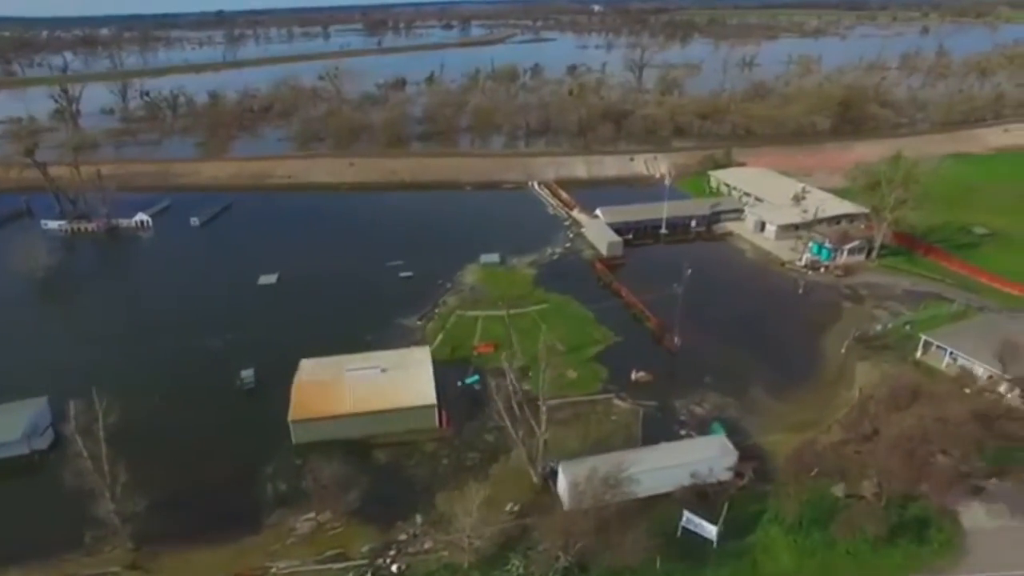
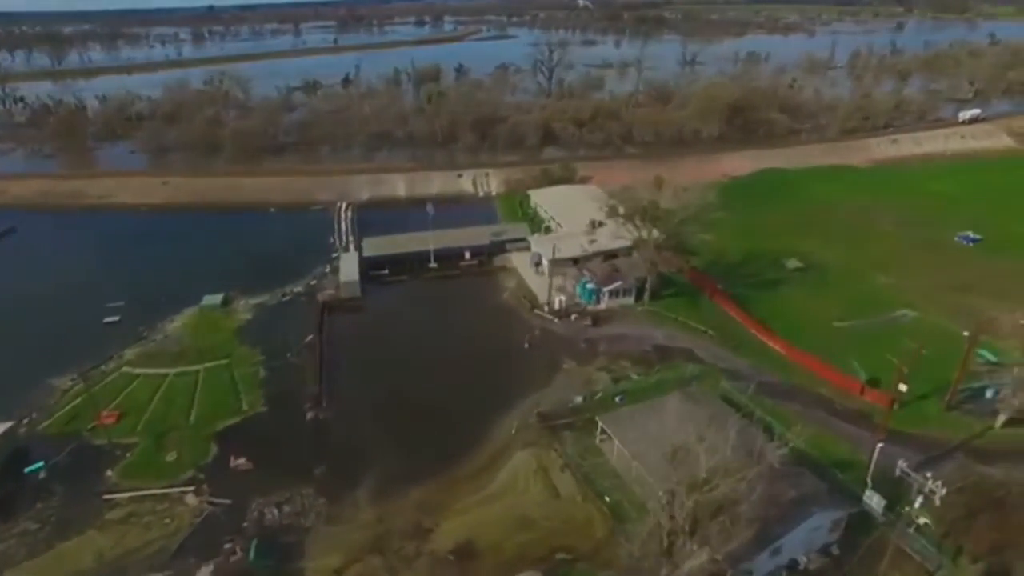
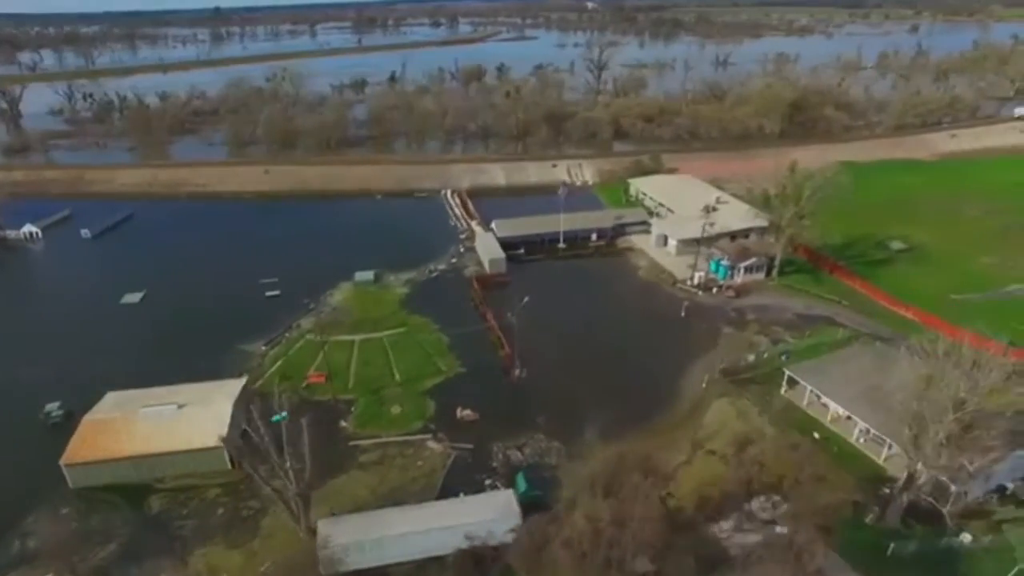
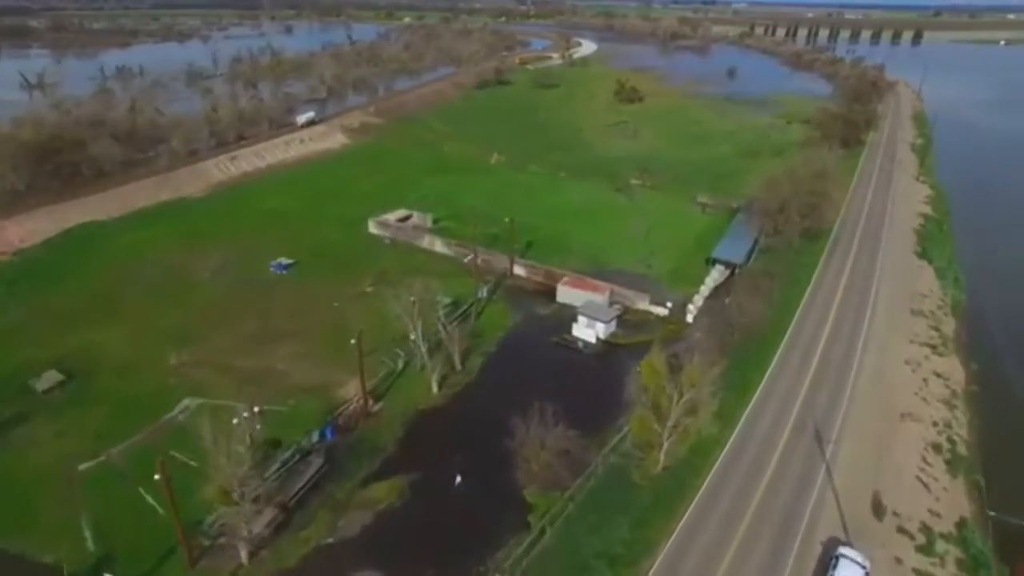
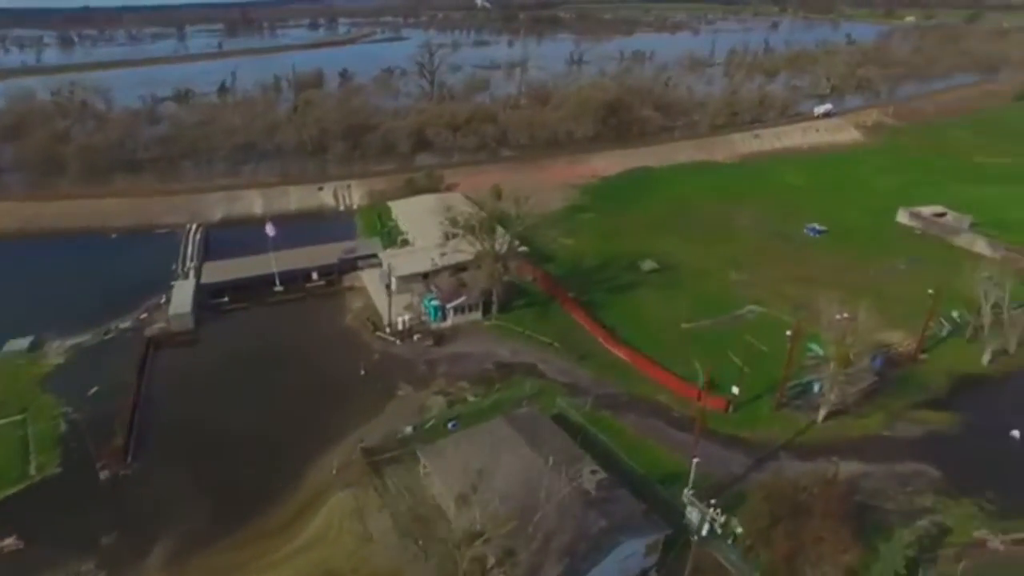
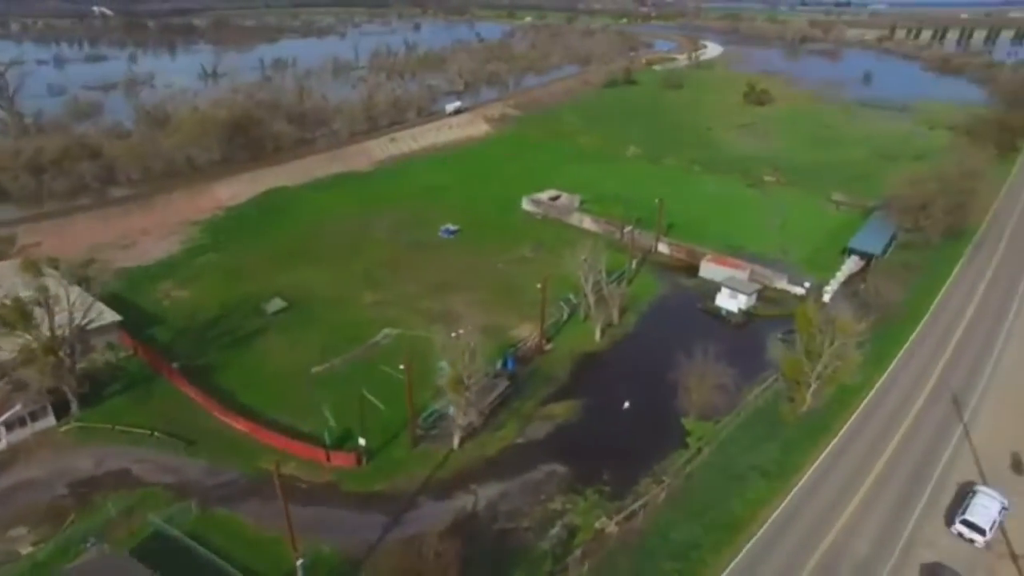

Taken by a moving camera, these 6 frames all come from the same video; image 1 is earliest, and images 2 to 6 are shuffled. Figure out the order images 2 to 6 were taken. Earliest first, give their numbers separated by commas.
3, 2, 5, 6, 4
